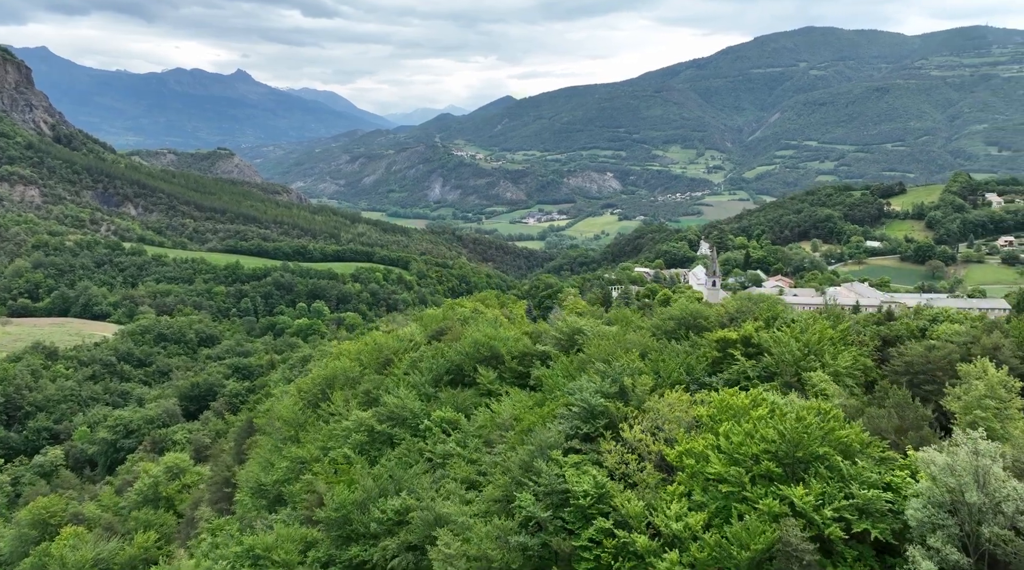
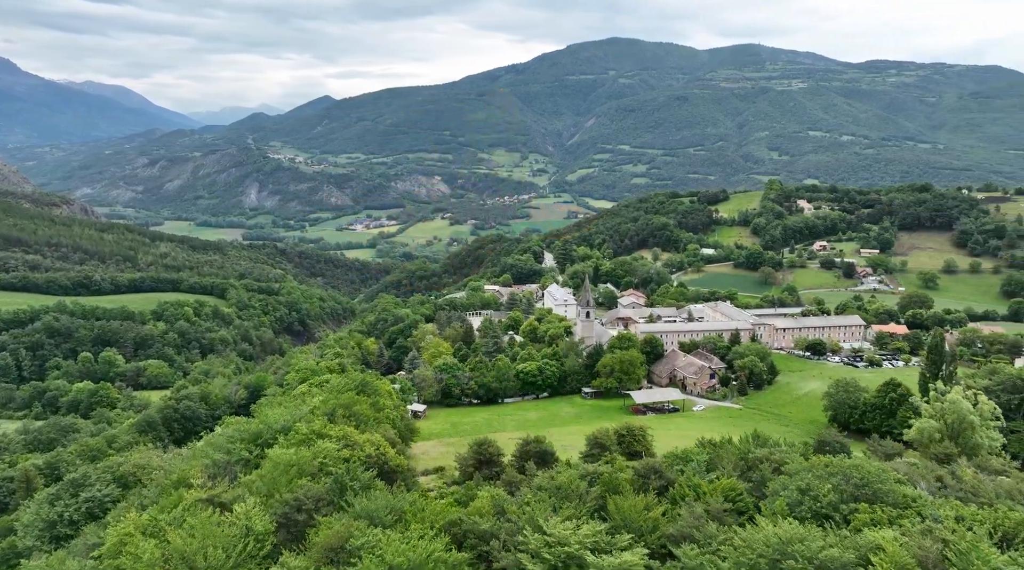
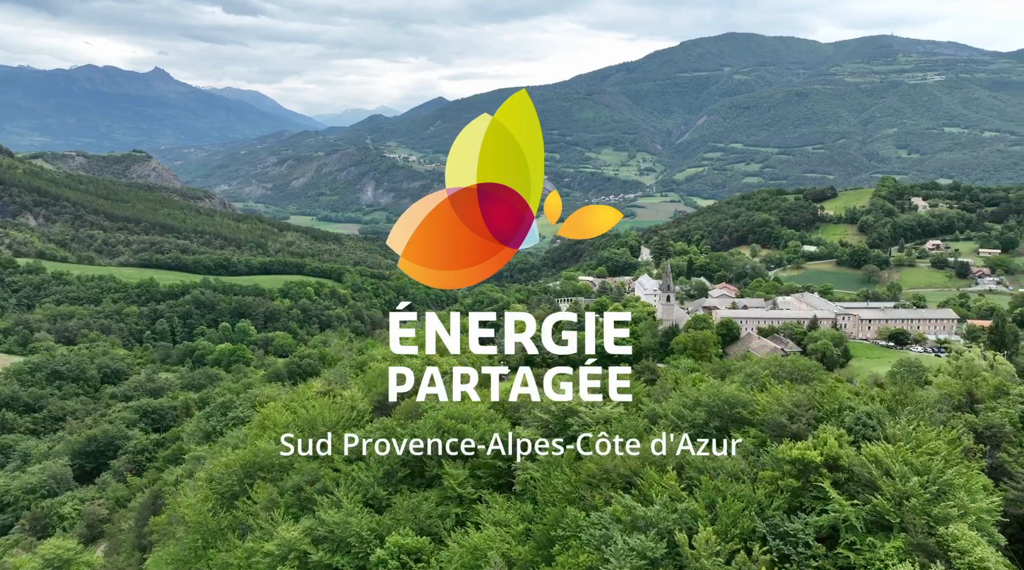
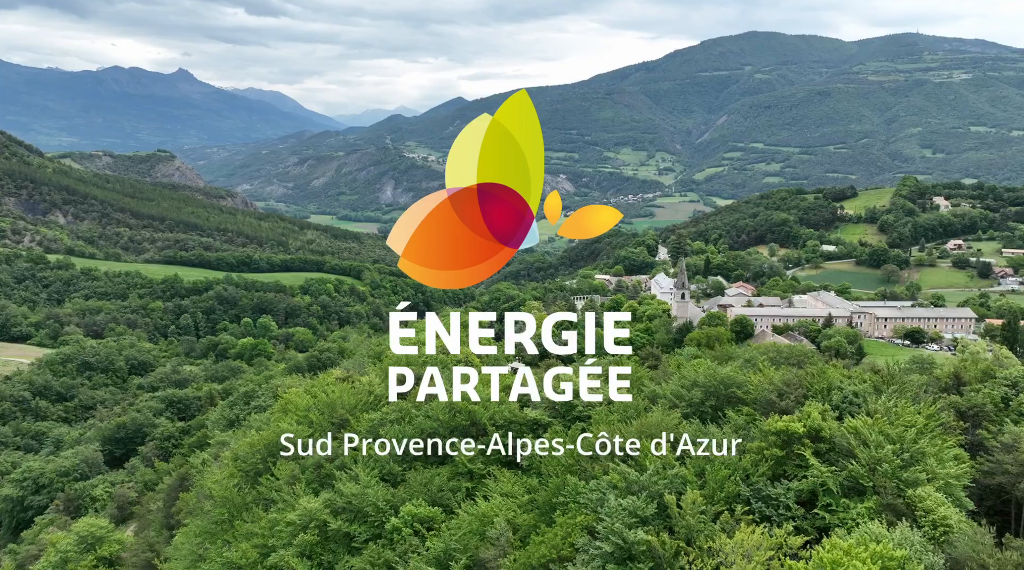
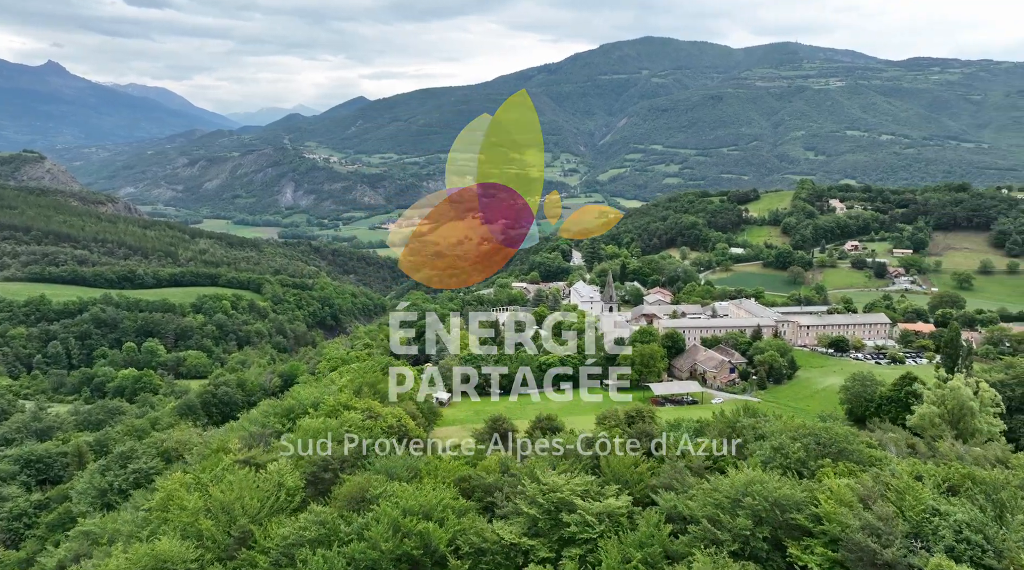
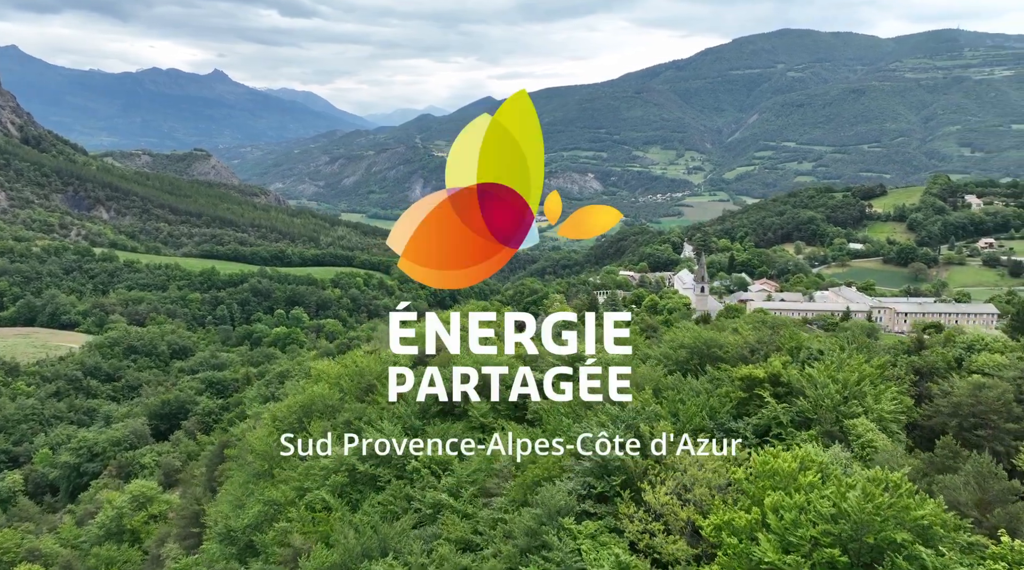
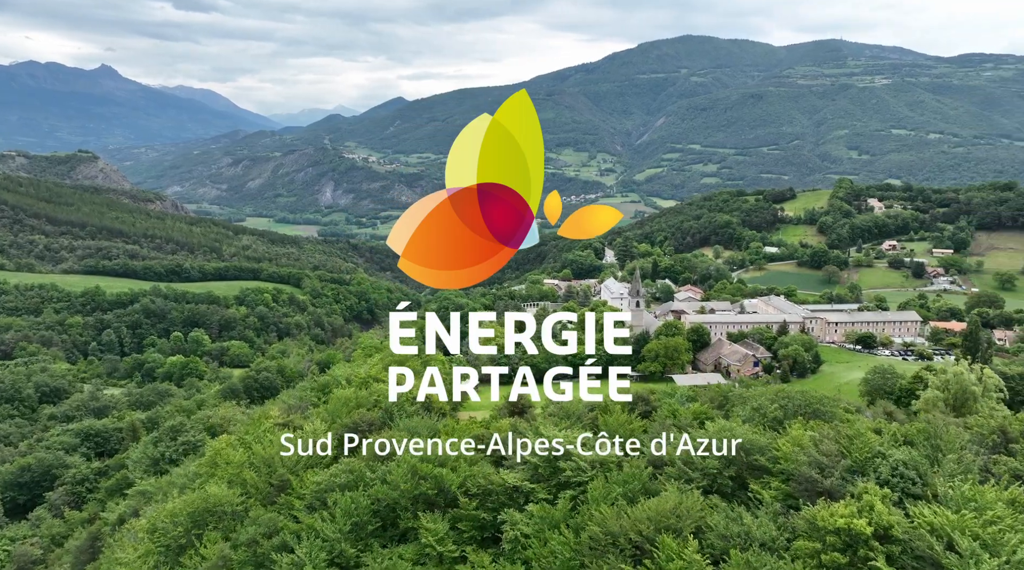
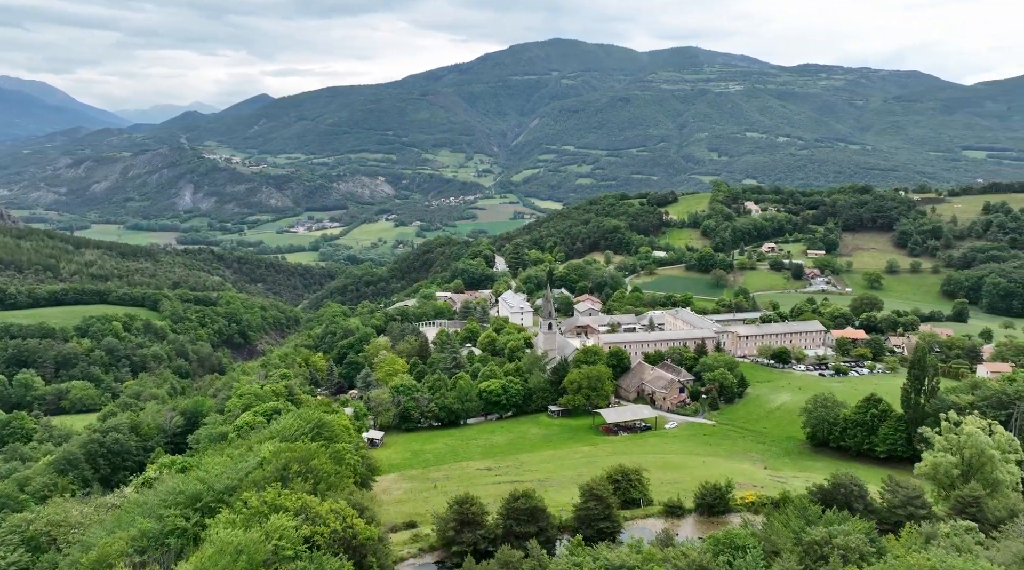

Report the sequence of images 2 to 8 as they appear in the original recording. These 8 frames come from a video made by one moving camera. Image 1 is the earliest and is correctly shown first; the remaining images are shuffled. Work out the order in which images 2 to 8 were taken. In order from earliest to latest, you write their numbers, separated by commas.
6, 4, 3, 7, 5, 2, 8
